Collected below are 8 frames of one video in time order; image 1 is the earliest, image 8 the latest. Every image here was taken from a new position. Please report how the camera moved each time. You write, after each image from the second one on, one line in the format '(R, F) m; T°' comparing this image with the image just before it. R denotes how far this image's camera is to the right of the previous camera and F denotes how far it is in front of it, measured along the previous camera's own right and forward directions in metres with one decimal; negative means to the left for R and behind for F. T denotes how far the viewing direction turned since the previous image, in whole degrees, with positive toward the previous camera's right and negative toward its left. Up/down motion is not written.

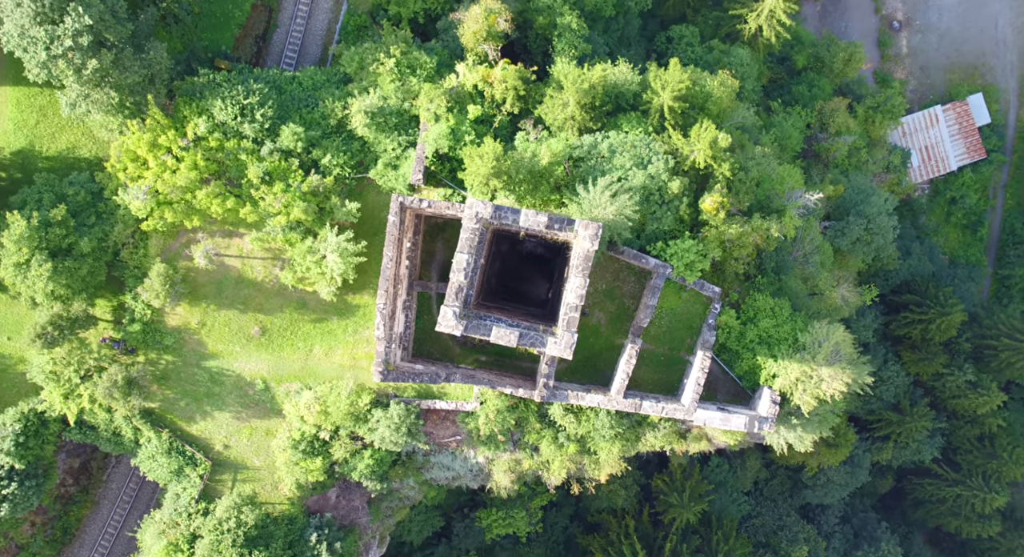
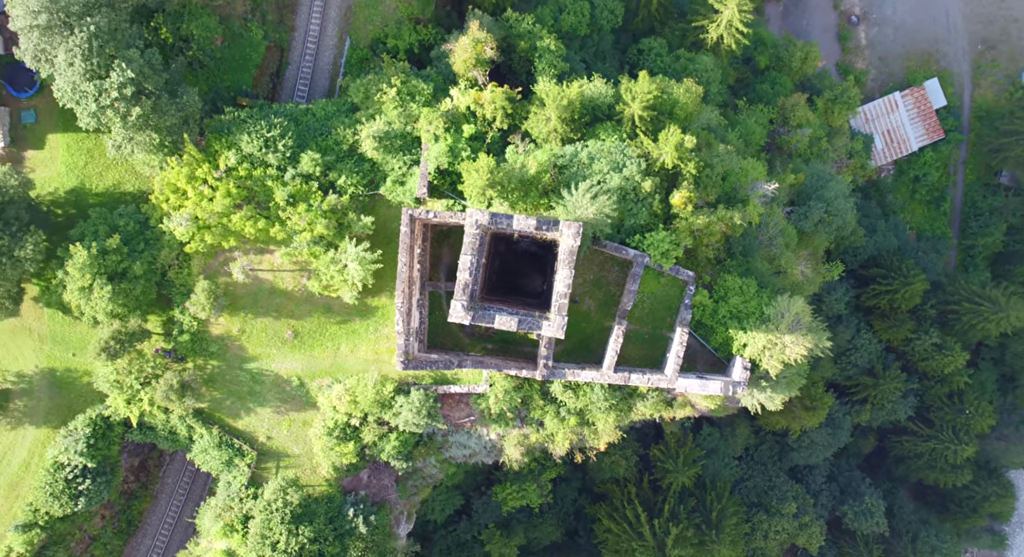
(+0.4, -3.8) m; -1°
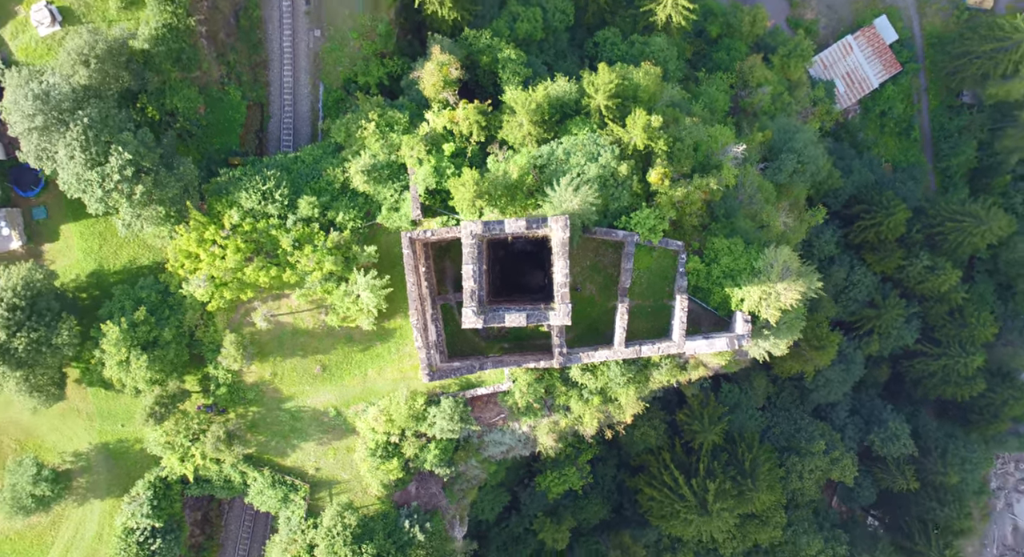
(+0.2, -1.8) m; -1°
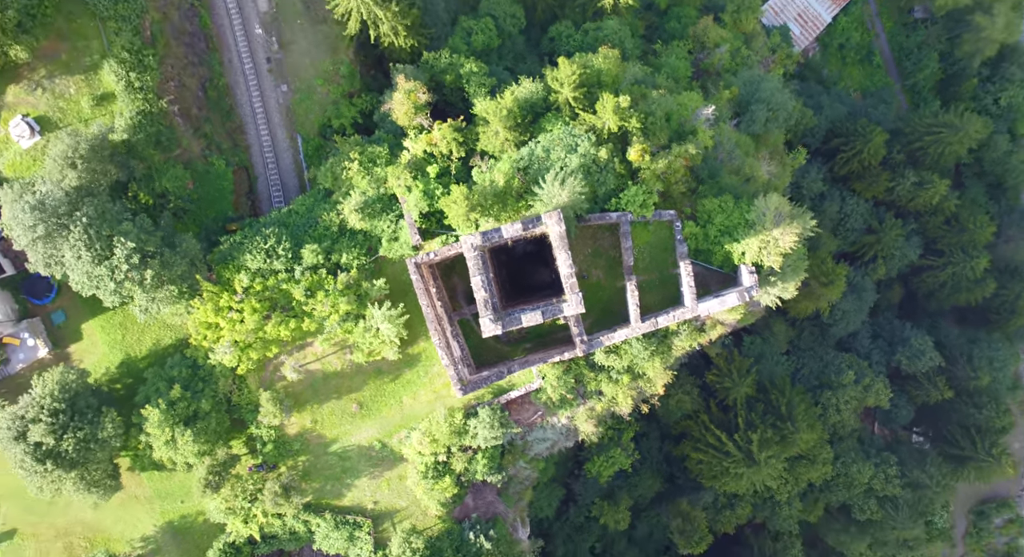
(-0.1, -0.9) m; 0°
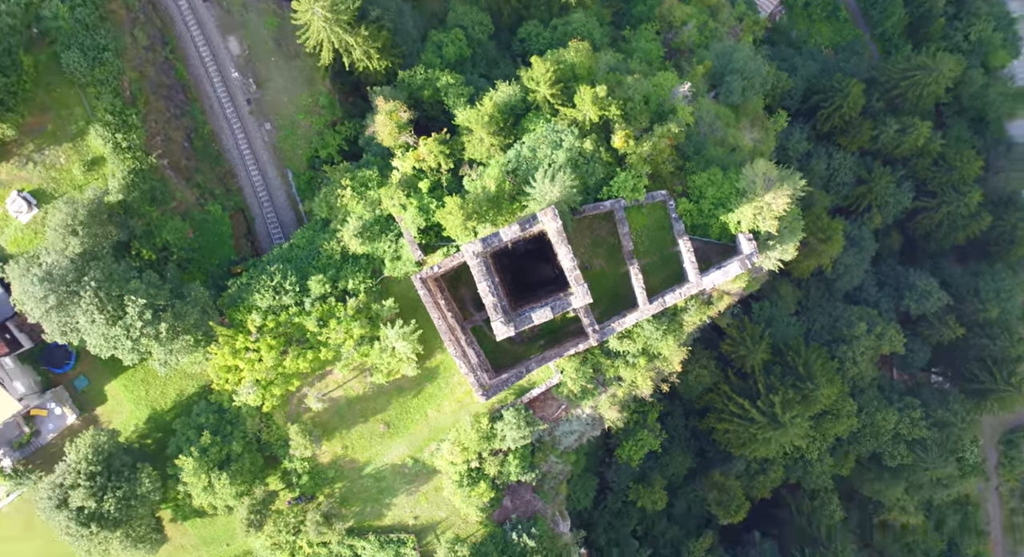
(-0.1, -0.5) m; 0°
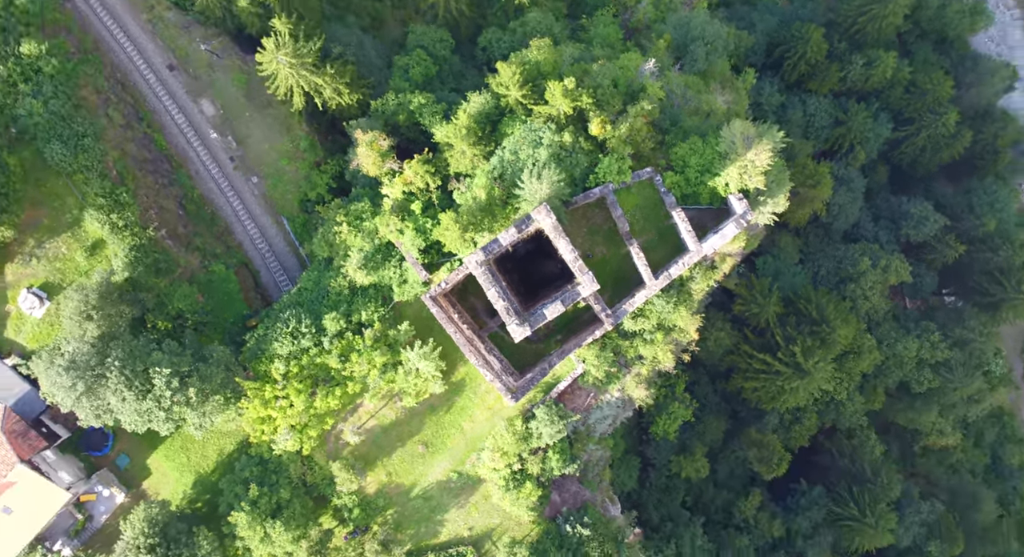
(-0.1, -0.7) m; 0°
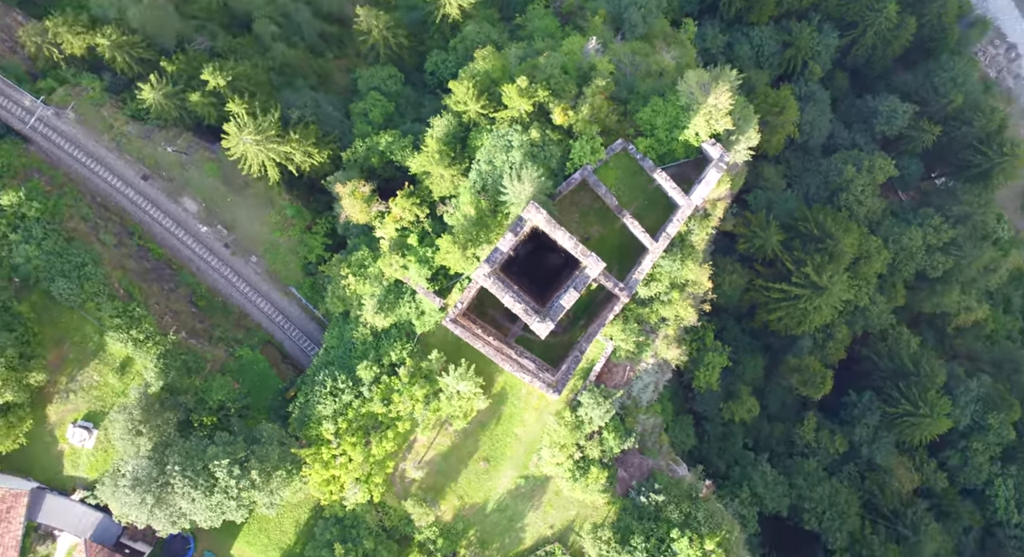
(-0.1, -1.0) m; -1°
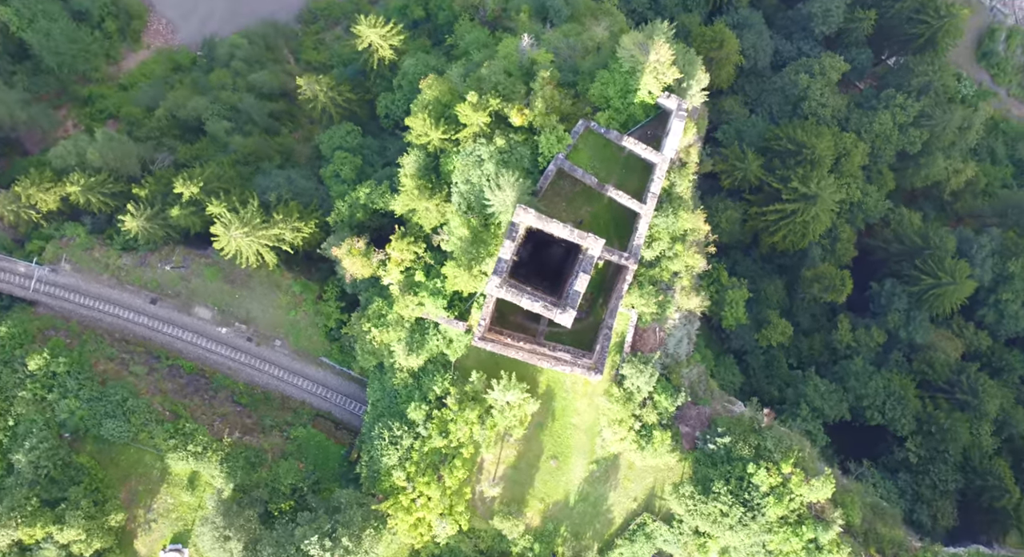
(-0.1, -1.1) m; -1°
